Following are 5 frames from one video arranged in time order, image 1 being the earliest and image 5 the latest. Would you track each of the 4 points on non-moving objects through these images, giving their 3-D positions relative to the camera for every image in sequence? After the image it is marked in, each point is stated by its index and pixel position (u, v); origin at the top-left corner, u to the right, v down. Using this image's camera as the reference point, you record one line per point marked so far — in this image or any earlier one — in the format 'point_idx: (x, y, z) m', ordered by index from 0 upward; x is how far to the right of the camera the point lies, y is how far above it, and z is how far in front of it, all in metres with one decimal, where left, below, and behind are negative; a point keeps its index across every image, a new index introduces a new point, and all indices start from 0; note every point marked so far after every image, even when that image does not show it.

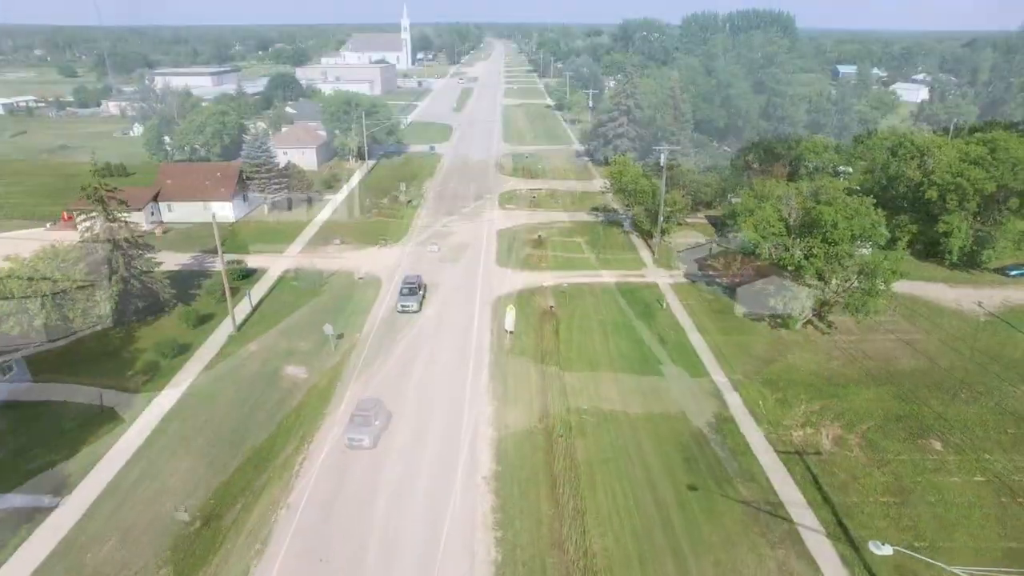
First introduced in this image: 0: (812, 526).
0: (+7.9, -6.2, +16.0) m
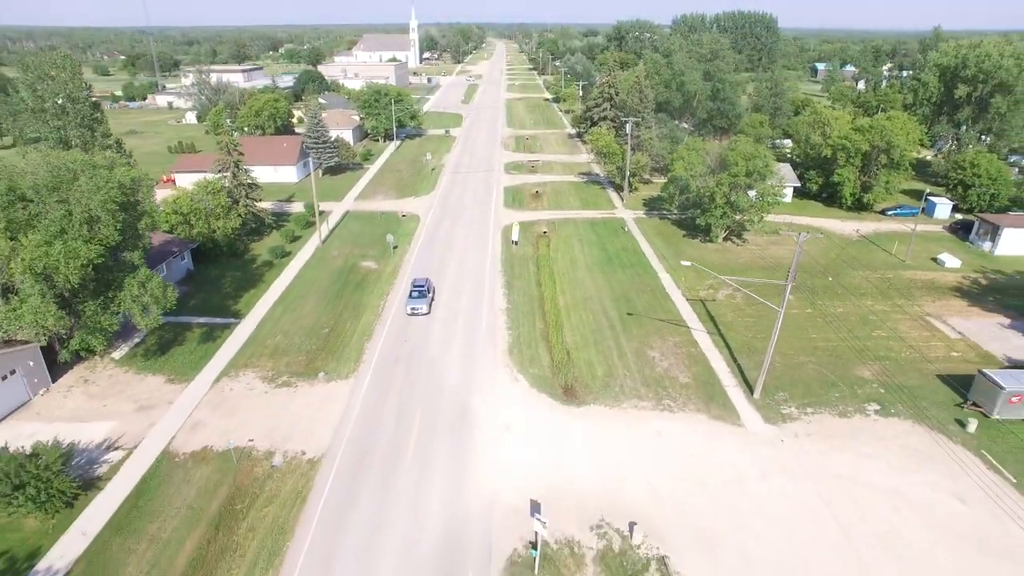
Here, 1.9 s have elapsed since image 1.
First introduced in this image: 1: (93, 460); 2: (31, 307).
0: (+8.2, -1.7, +26.8) m
1: (-13.0, -5.3, +19.2) m
2: (-15.0, -0.5, +19.0) m
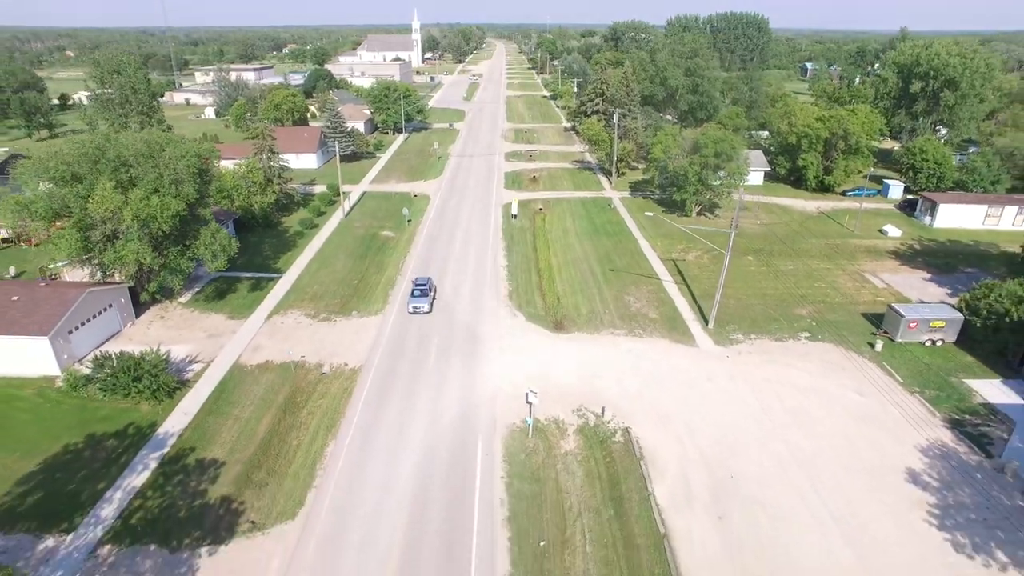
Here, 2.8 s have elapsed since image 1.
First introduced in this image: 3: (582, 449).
0: (+8.2, +0.5, +32.0) m
1: (-13.1, -3.1, +24.3) m
2: (-15.0, +1.6, +24.1) m
3: (+2.3, -5.2, +19.7) m
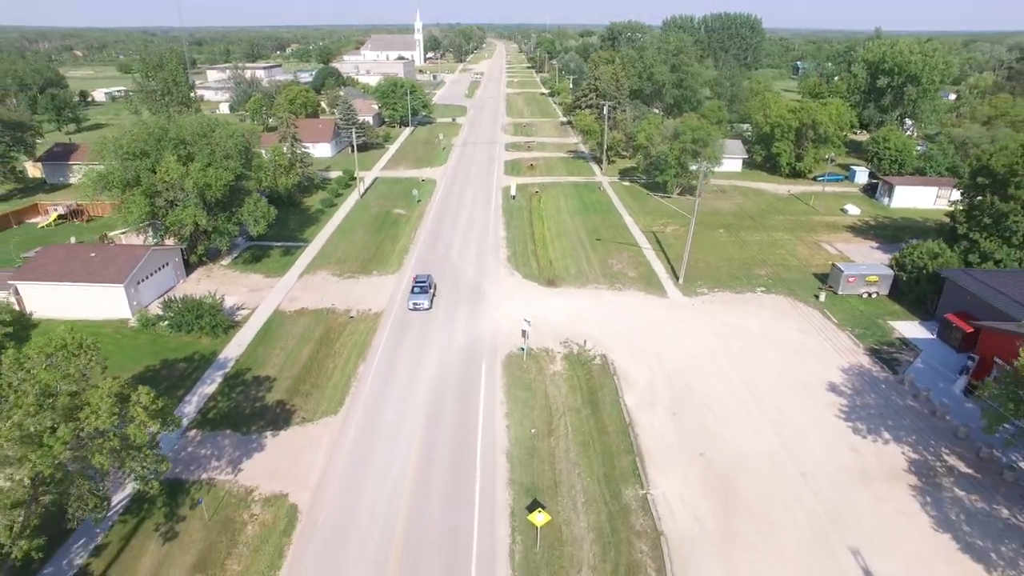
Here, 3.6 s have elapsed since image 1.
0: (+8.1, +2.4, +36.5) m
1: (-13.2, -1.1, +28.8) m
2: (-15.1, +3.6, +28.6) m
3: (+2.2, -3.2, +24.2) m
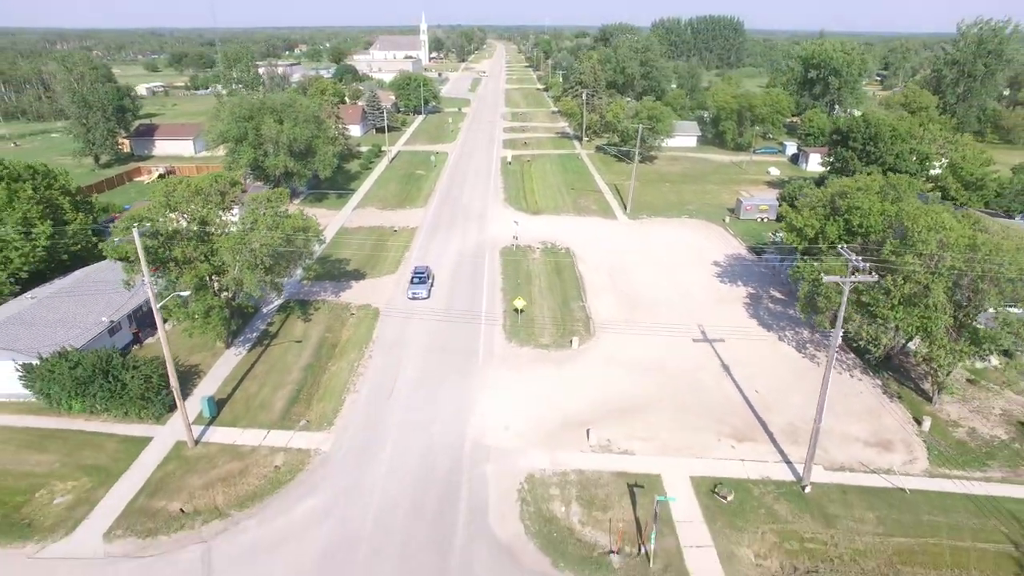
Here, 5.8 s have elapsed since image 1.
0: (+7.7, +7.5, +48.7) m
1: (-13.5, +4.0, +41.0) m
2: (-15.5, +8.7, +40.8) m
3: (+1.9, +1.9, +36.5) m
